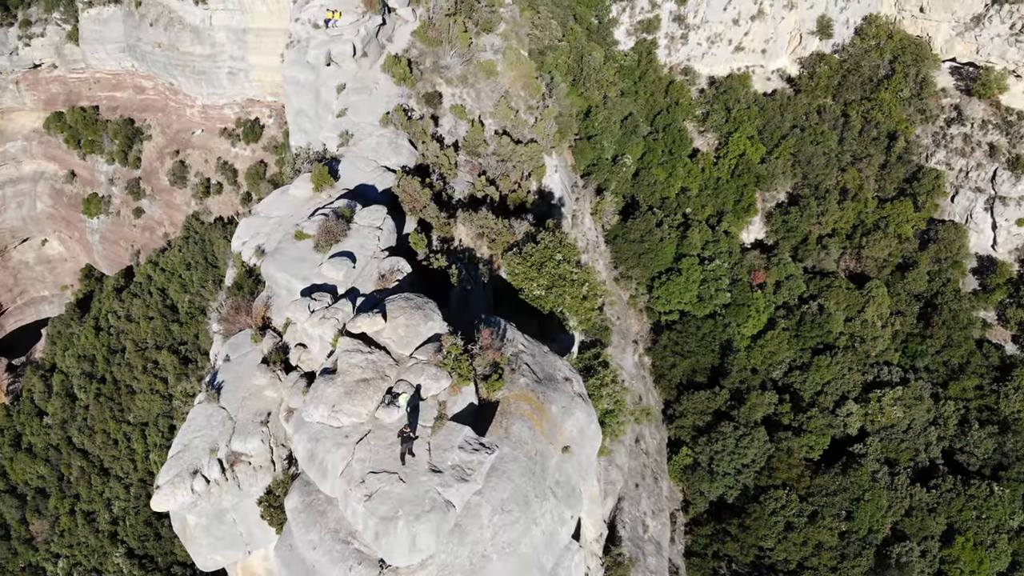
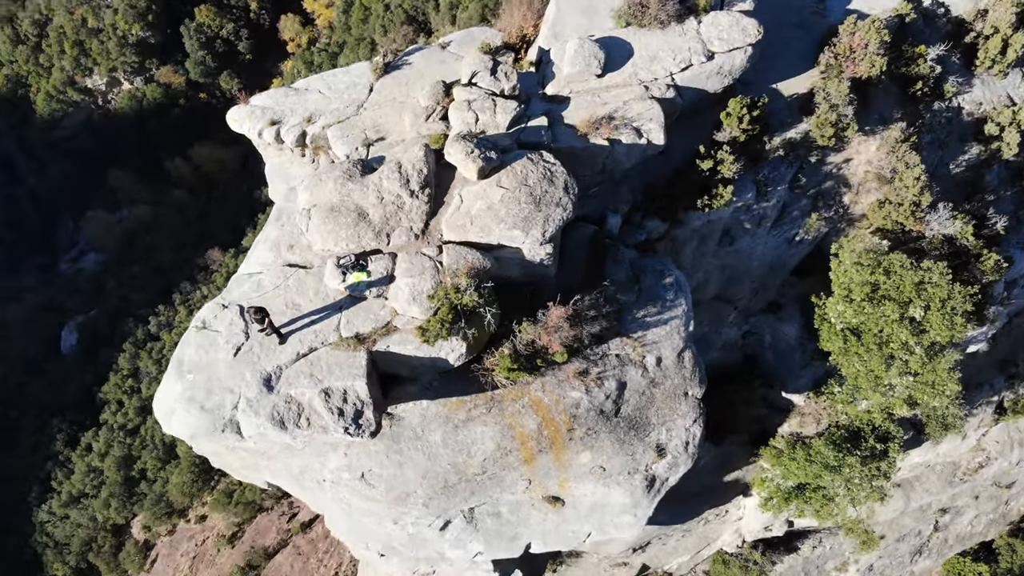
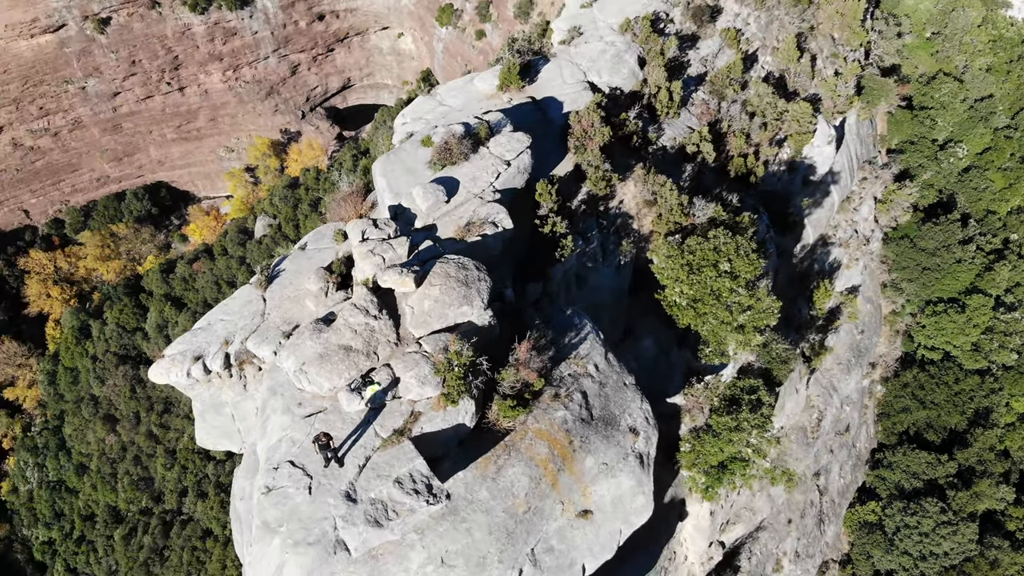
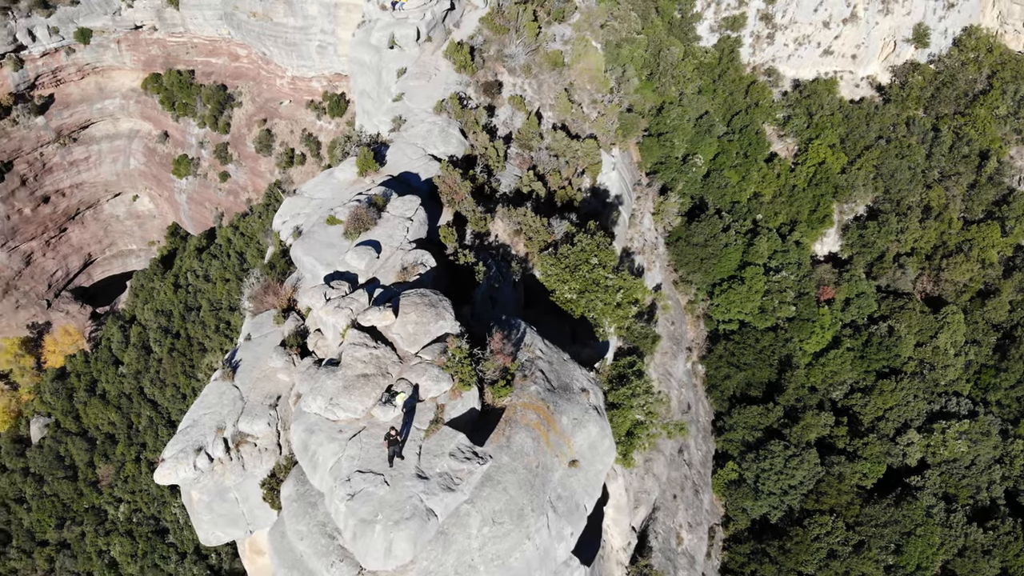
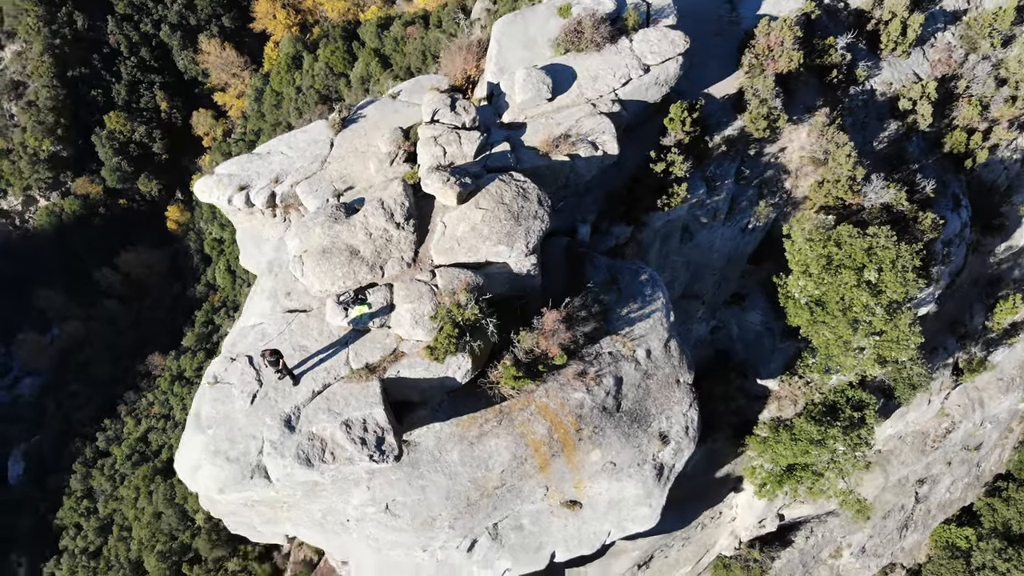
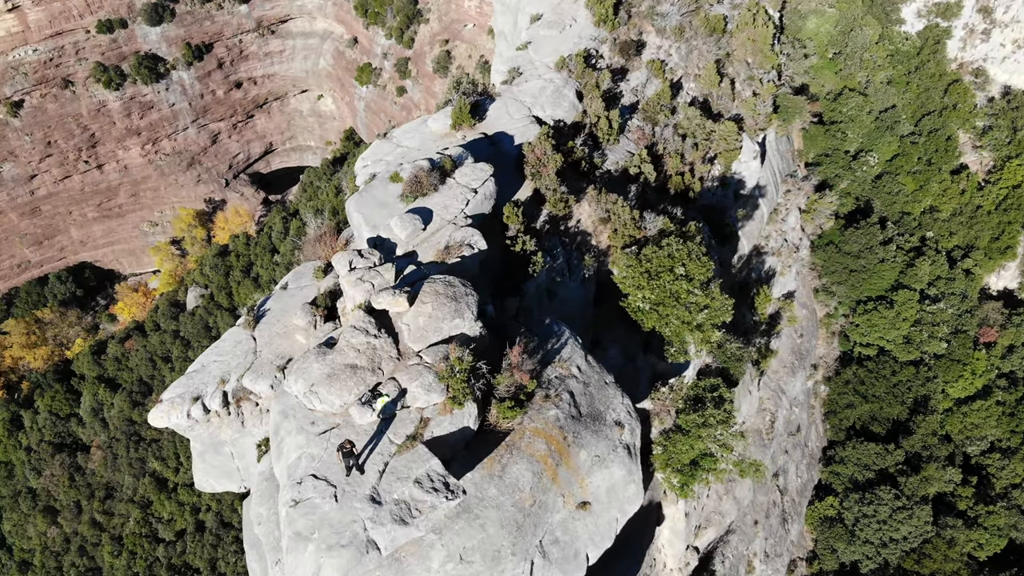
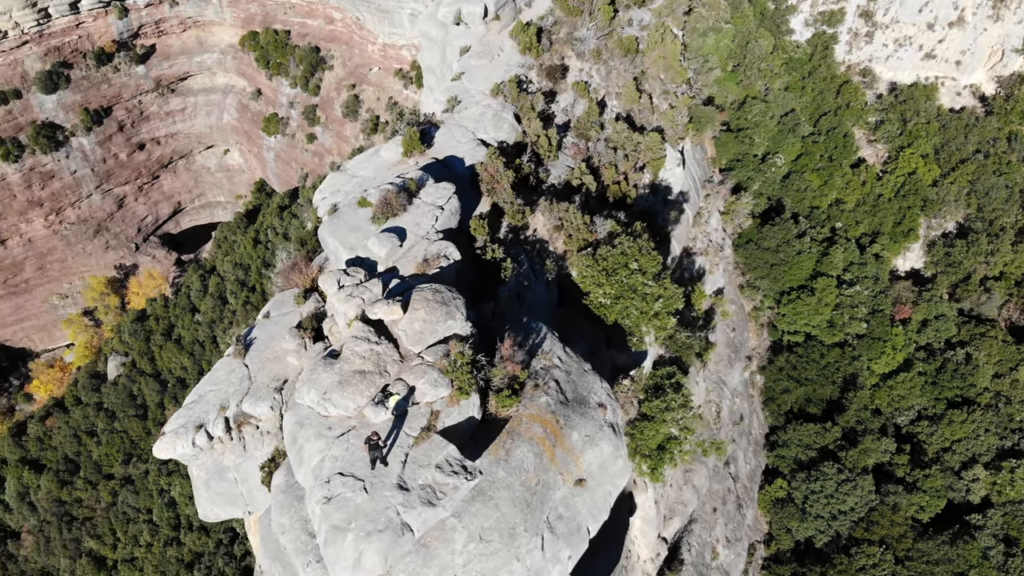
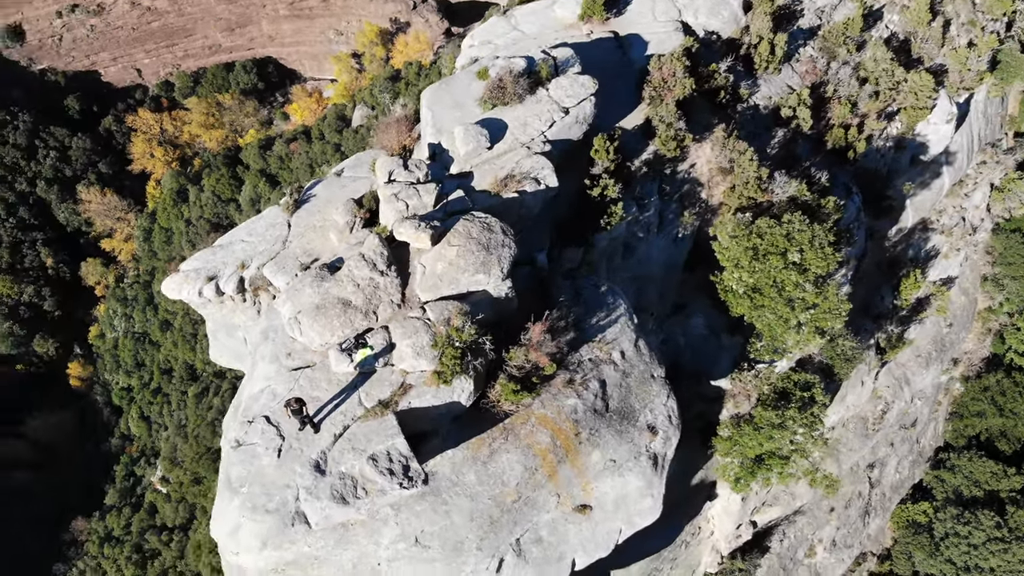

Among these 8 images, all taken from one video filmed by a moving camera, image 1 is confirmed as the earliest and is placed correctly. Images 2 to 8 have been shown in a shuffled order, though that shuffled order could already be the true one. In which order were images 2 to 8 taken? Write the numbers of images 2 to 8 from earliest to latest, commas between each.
4, 7, 6, 3, 8, 5, 2
